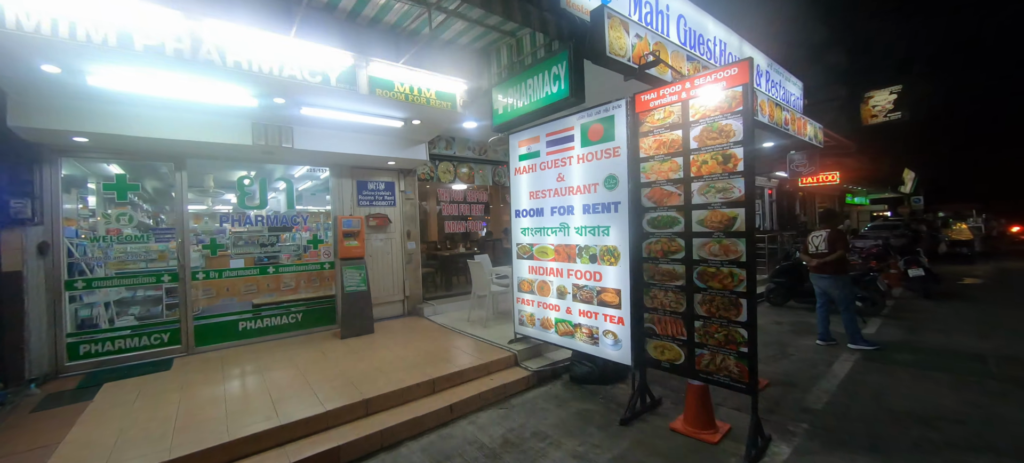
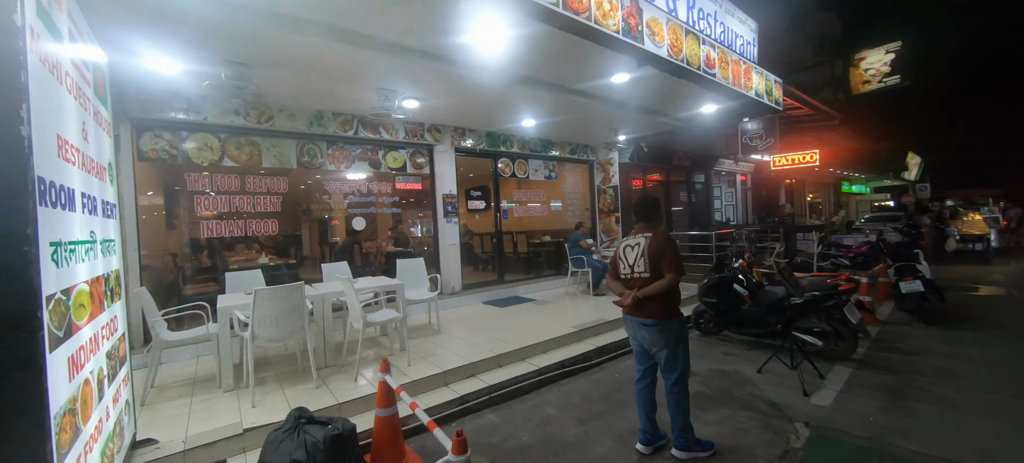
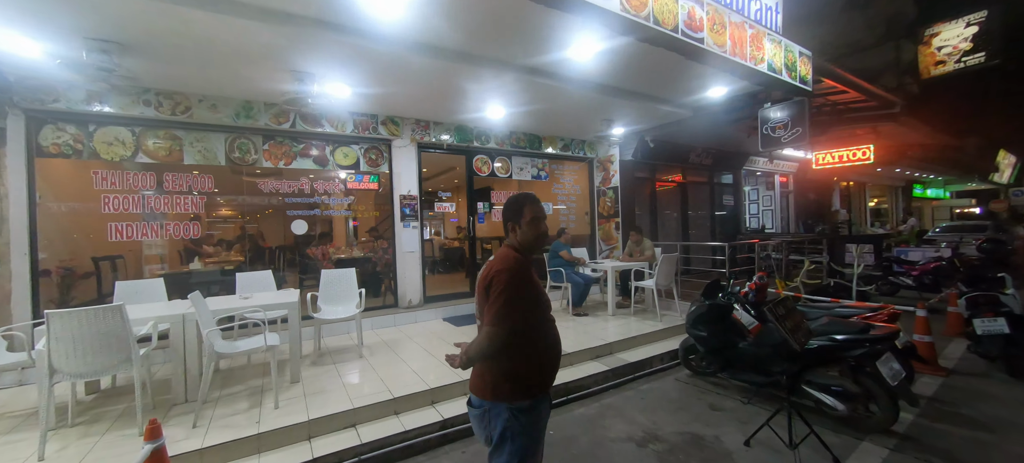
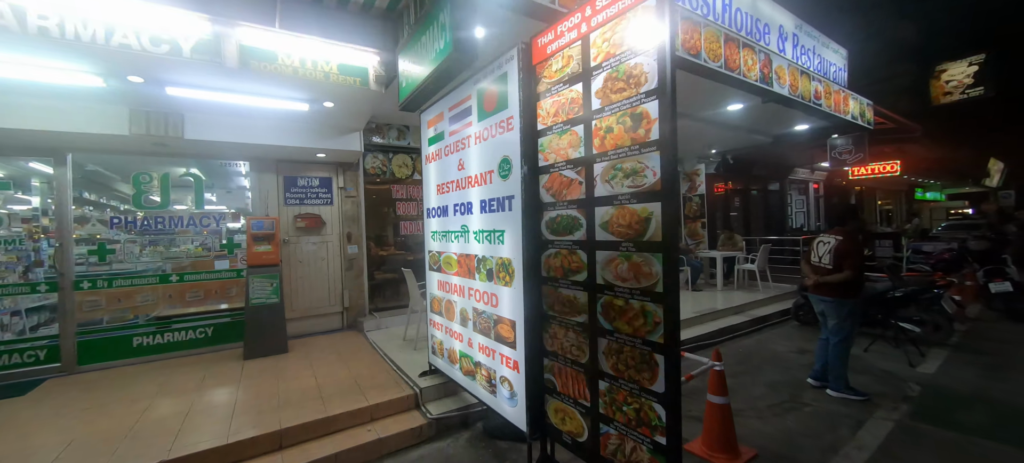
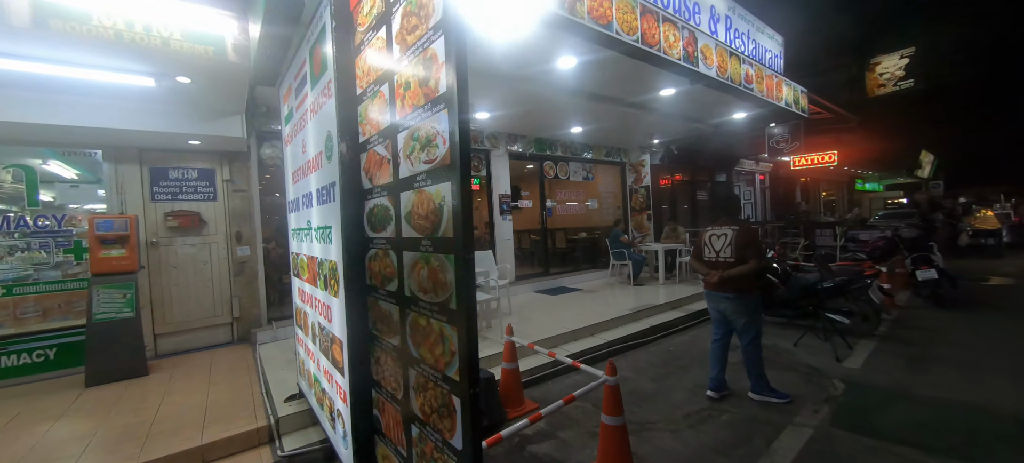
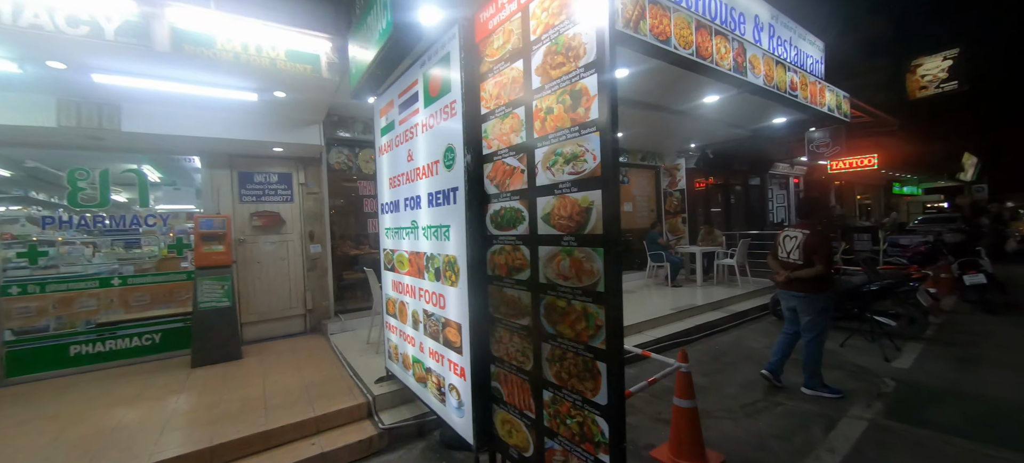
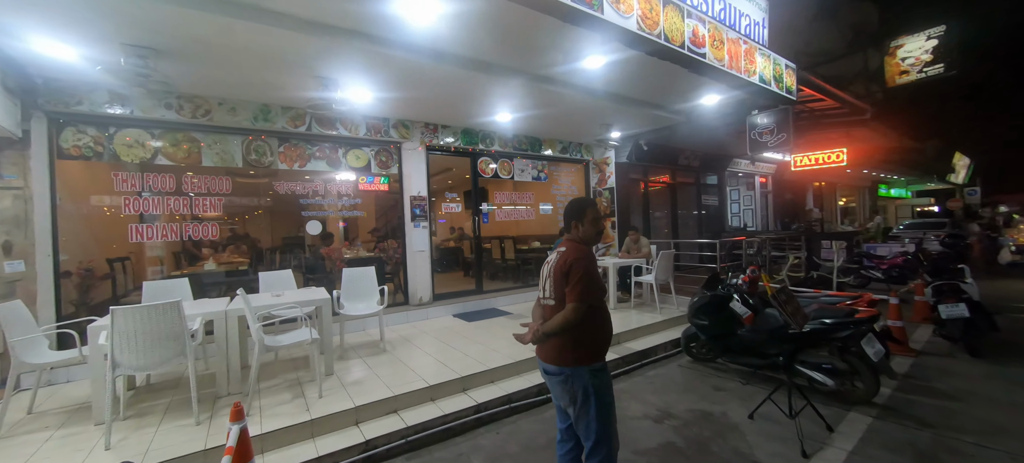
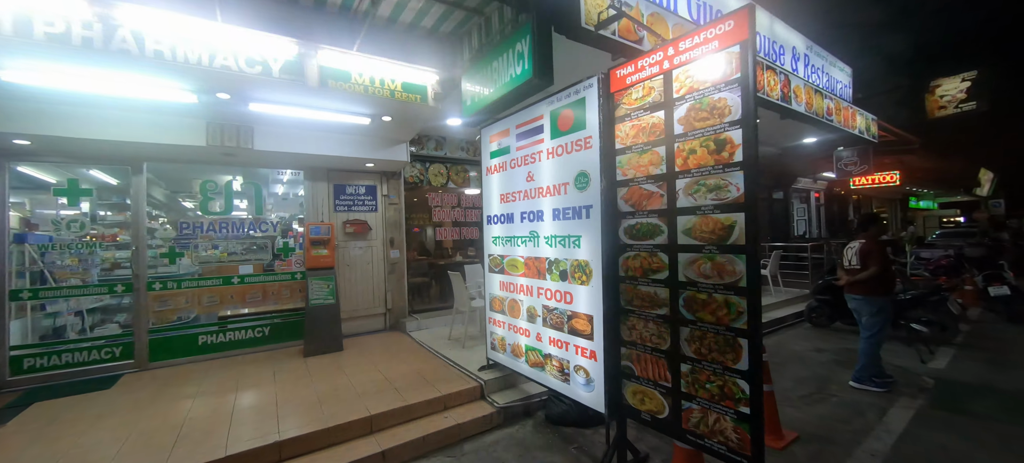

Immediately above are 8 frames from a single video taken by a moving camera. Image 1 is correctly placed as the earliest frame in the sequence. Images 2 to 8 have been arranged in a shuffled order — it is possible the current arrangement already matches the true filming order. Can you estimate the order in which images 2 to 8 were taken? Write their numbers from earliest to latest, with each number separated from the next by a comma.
8, 4, 6, 5, 2, 7, 3
